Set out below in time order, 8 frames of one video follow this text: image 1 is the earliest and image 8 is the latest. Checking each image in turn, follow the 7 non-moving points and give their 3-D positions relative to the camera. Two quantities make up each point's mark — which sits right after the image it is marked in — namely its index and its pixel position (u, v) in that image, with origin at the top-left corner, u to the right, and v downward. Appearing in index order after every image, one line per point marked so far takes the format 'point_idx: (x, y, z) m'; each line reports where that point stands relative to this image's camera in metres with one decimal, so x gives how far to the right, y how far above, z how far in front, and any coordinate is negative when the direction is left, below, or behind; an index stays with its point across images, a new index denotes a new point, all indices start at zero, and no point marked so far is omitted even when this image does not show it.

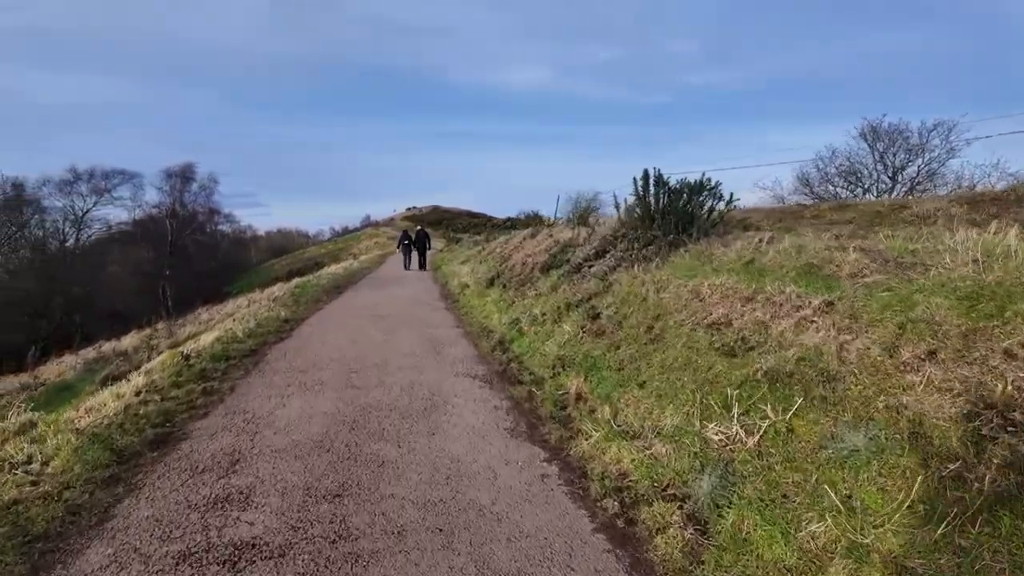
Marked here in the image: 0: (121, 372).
0: (-7.8, -1.7, +11.9) m
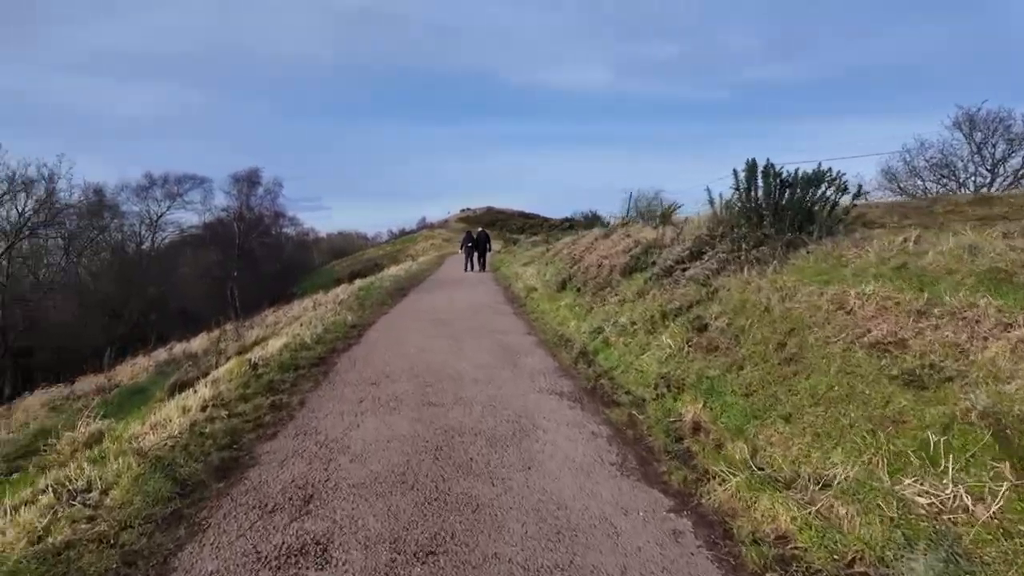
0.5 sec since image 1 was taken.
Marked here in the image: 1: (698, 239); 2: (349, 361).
0: (-6.3, -1.8, +11.6) m
1: (+3.2, +0.8, +10.0) m
2: (-2.5, -1.2, +9.3) m
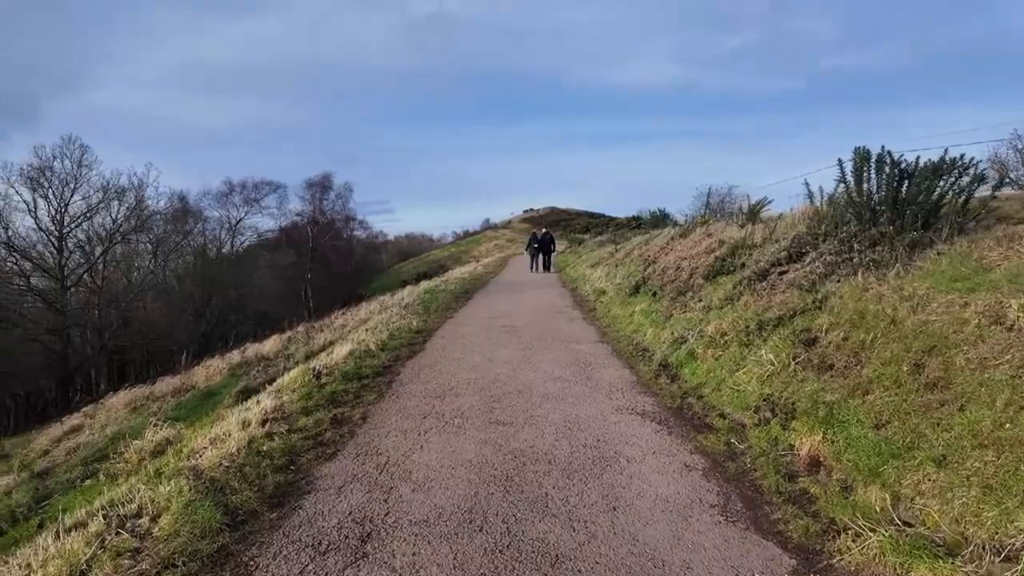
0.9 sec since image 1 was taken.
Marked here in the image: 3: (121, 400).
0: (-4.9, -1.9, +11.5) m
1: (+4.3, +0.7, +8.9) m
2: (-1.5, -1.3, +8.8) m
3: (-11.3, -3.2, +17.0) m
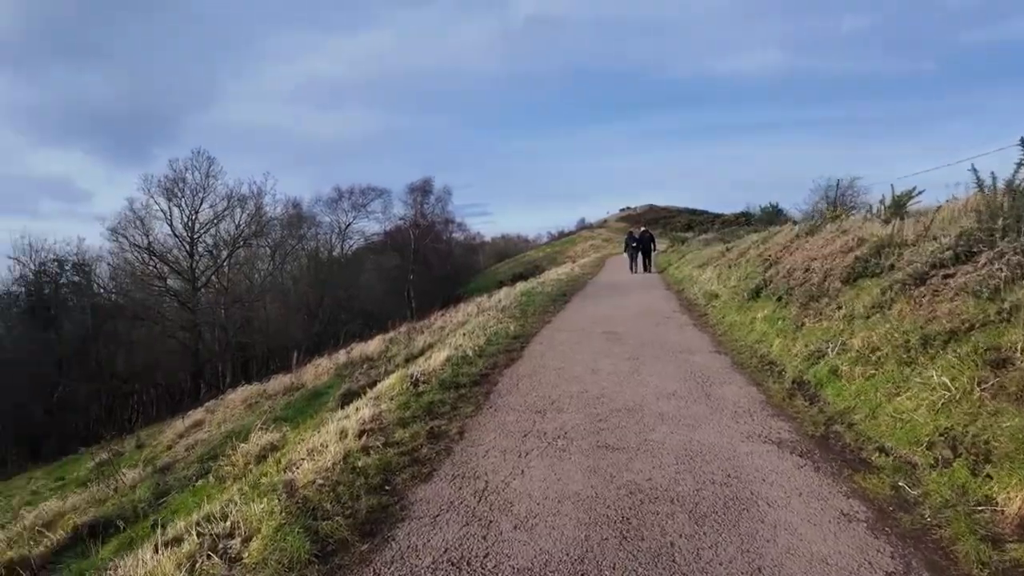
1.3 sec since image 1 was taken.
0: (-3.0, -1.9, +11.5) m
1: (+5.7, +0.7, +7.5) m
2: (0.0, -1.3, +8.3) m
3: (-8.4, -3.3, +18.0) m
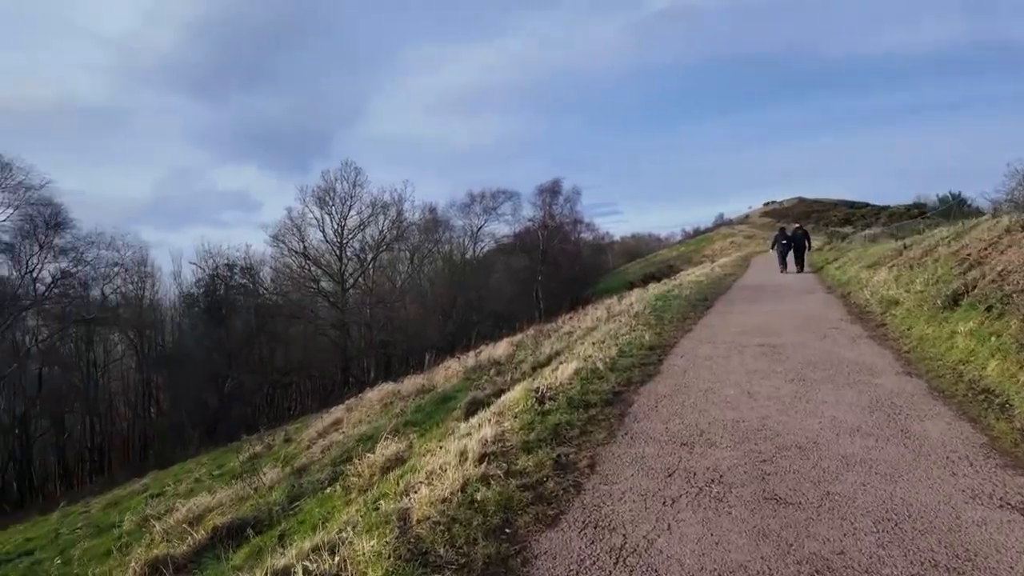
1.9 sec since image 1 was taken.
0: (-0.5, -2.0, +11.1) m
1: (+7.1, +0.6, +5.3) m
2: (+1.7, -1.4, +7.3) m
3: (-4.4, -3.4, +18.6) m
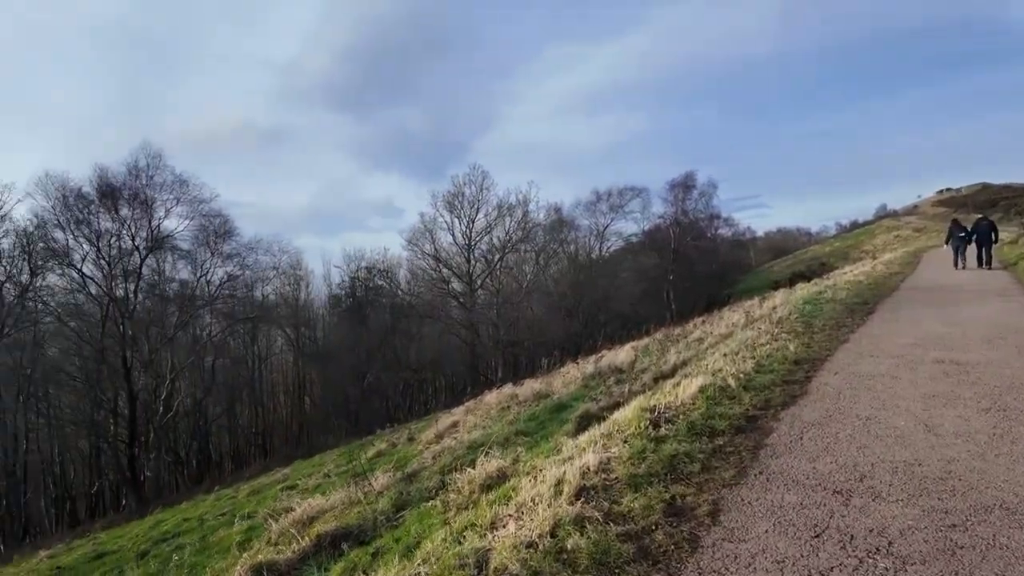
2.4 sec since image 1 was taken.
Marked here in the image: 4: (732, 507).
0: (+1.5, -2.1, +10.2) m
1: (+7.7, +0.5, +2.9) m
2: (+2.9, -1.5, +6.0) m
3: (-0.6, -3.5, +18.4) m
4: (+1.7, -1.7, +4.7) m
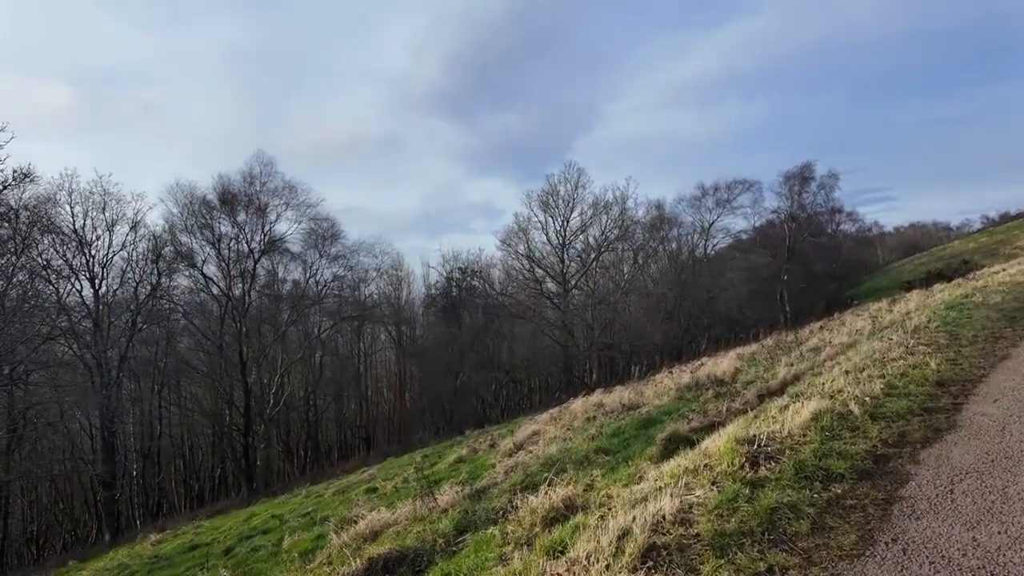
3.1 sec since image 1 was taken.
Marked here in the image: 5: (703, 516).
0: (+2.7, -2.1, +9.0) m
1: (+7.6, +0.5, +0.7) m
2: (+3.4, -1.5, +4.6) m
3: (+2.0, -3.5, +17.4) m
4: (+2.0, -1.8, +3.5) m
5: (+1.5, -1.7, +4.5) m
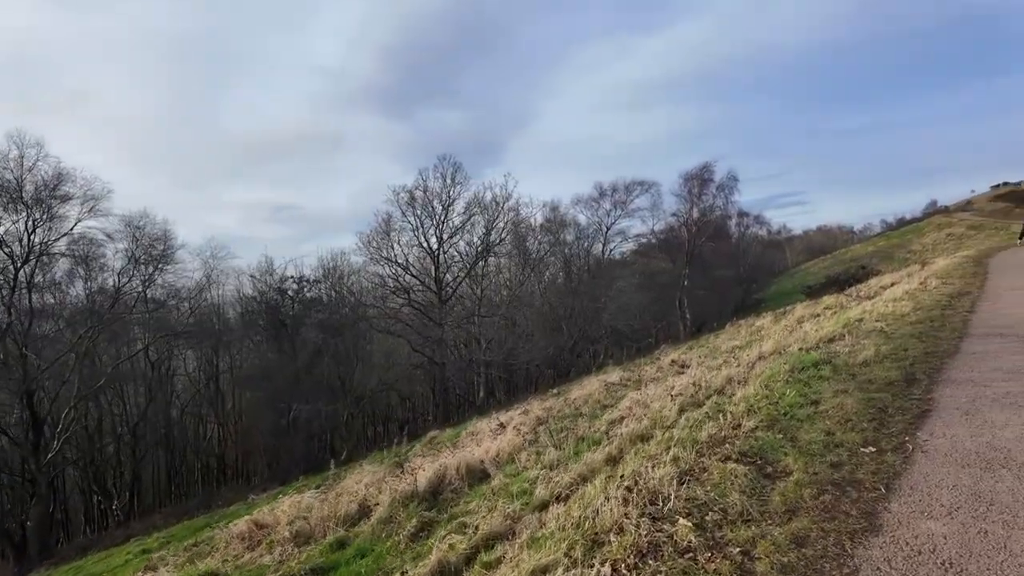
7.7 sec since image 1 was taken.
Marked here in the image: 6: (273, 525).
0: (-2.5, -2.9, +3.4) m
1: (+3.2, -0.3, -4.3) m
2: (-1.4, -2.3, -0.9) m
3: (-4.2, -4.3, +11.6) m
4: (-2.6, -2.5, -2.2) m
5: (-3.3, -2.5, -1.2) m
6: (-4.4, -4.3, +10.9) m
